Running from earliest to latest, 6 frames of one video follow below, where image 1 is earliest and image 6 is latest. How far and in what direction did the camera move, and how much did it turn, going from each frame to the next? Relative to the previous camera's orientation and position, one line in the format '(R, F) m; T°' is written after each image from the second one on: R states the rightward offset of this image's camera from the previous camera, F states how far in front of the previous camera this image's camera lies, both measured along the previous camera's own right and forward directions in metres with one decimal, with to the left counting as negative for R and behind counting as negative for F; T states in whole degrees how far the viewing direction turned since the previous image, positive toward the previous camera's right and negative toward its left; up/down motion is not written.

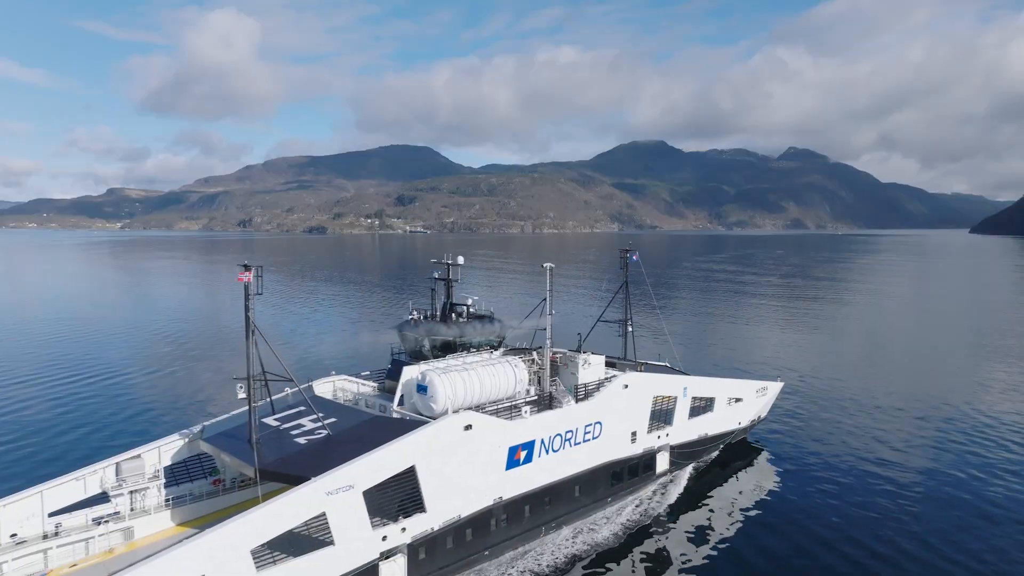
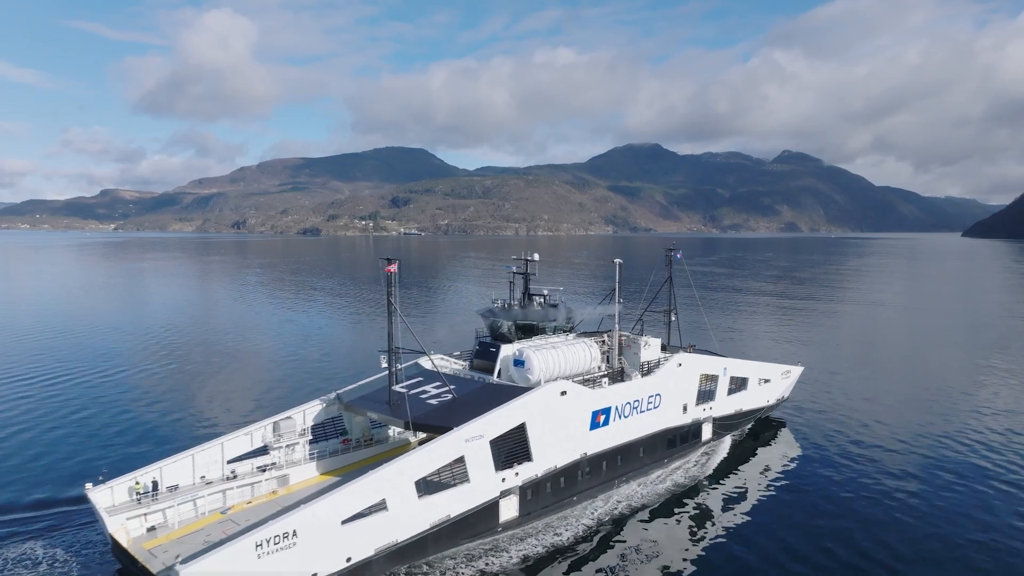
(-1.6, -2.3) m; 0°
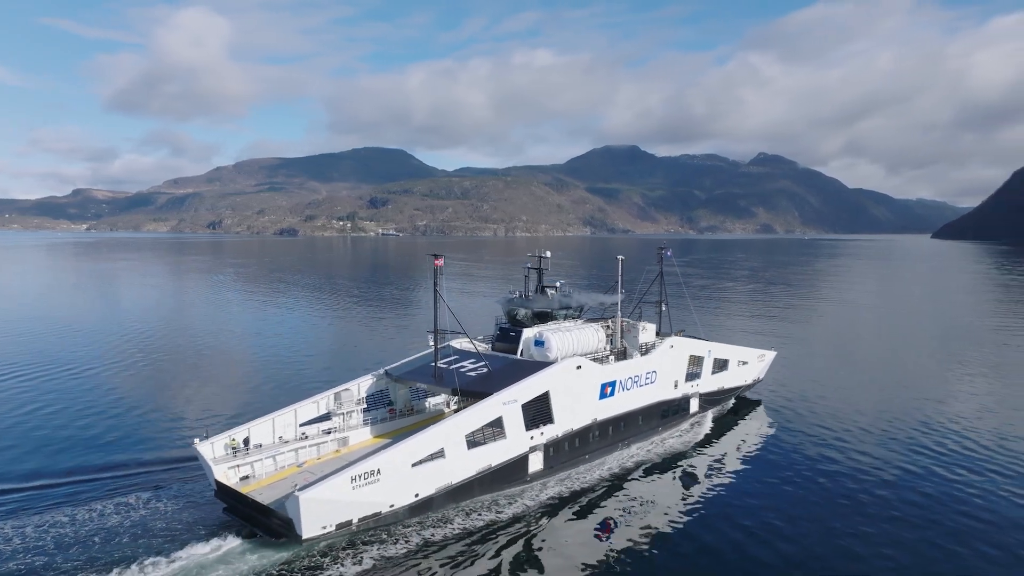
(-0.9, -2.4) m; +2°
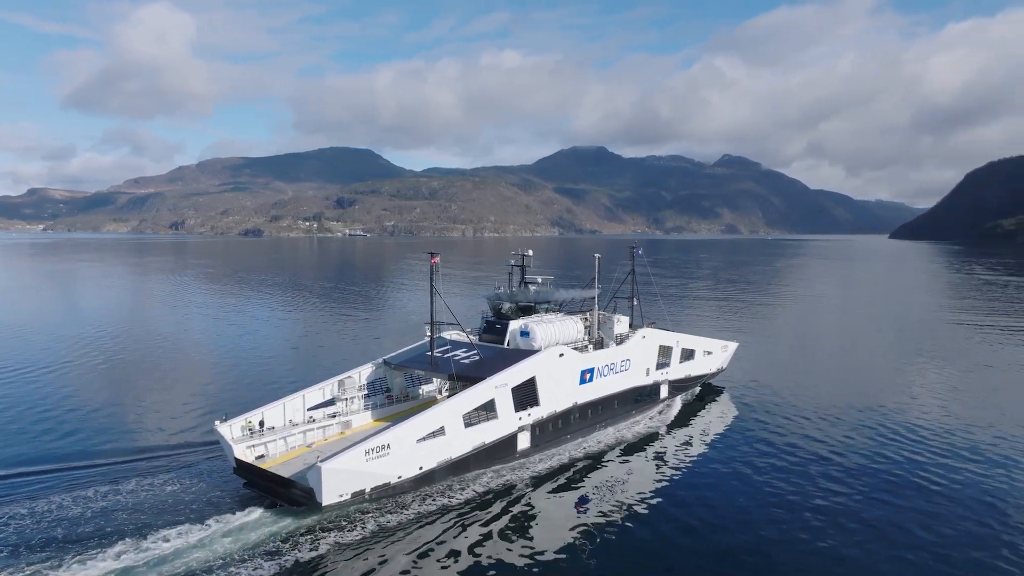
(-0.5, -1.5) m; +3°
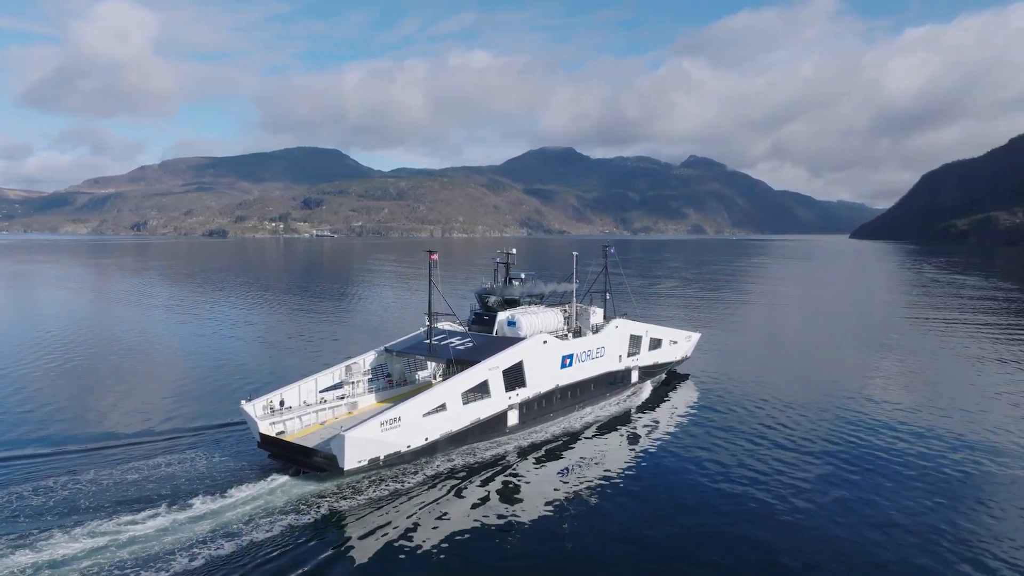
(-0.5, -2.0) m; +2°
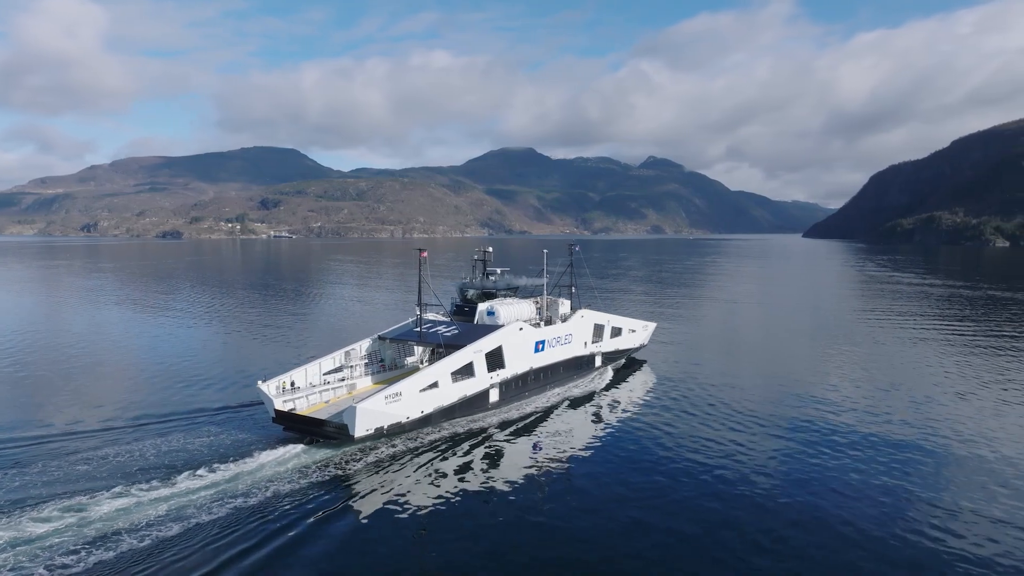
(-0.5, -2.5) m; +3°
